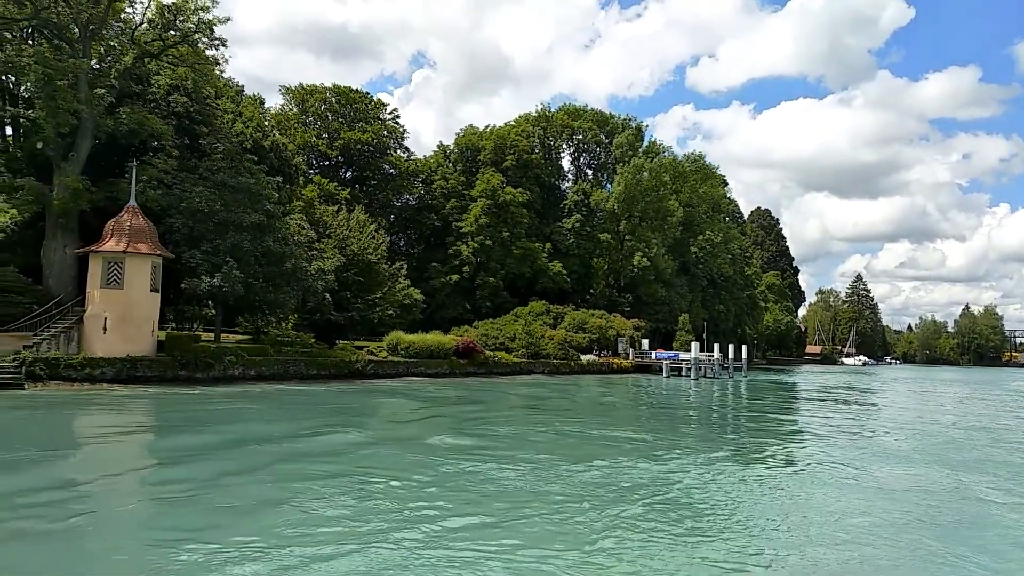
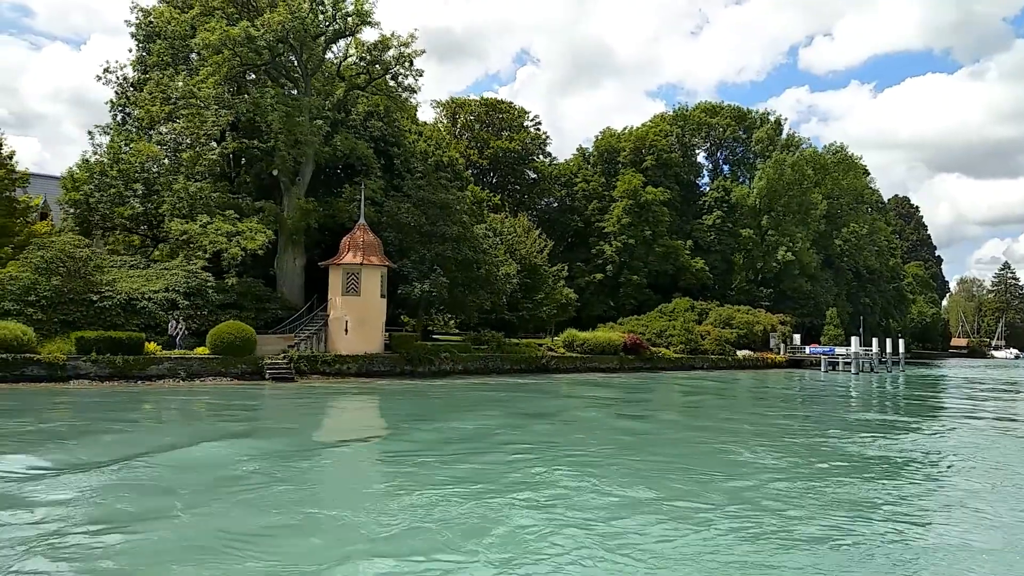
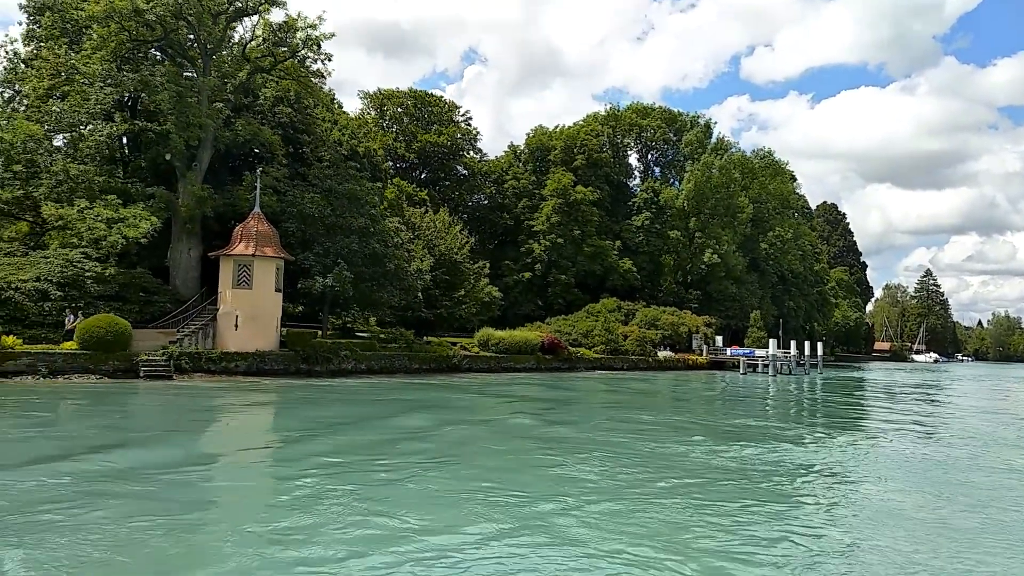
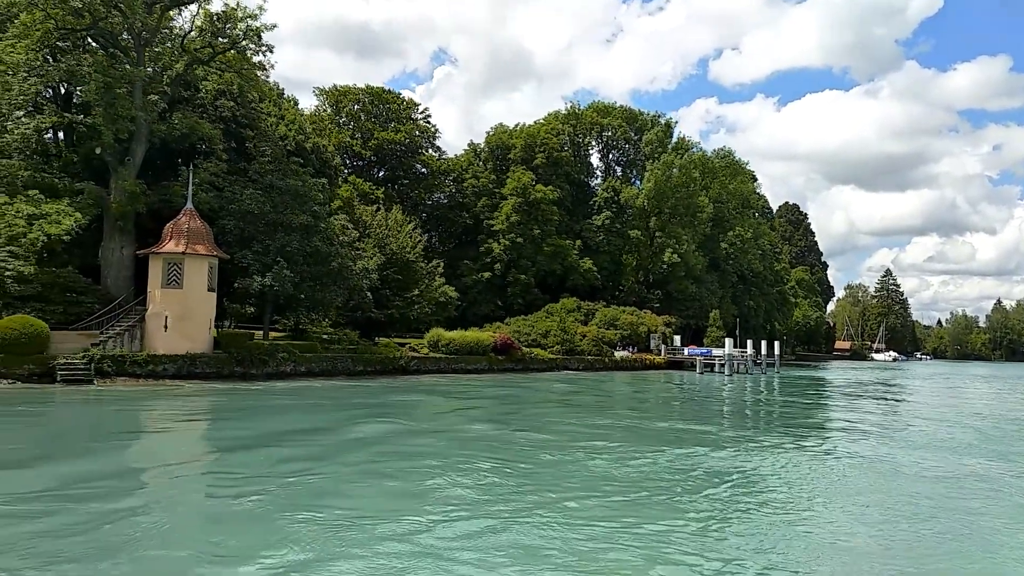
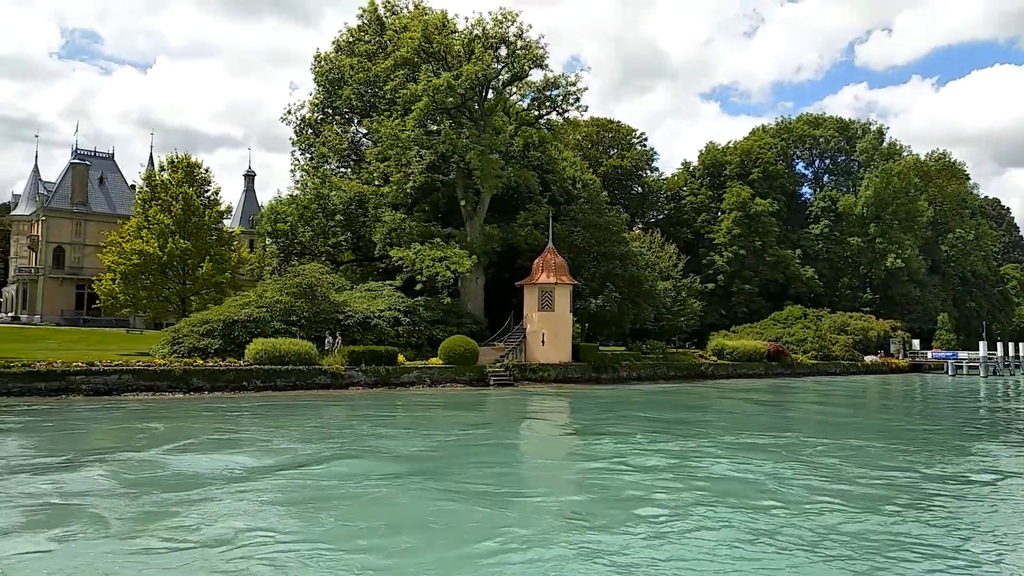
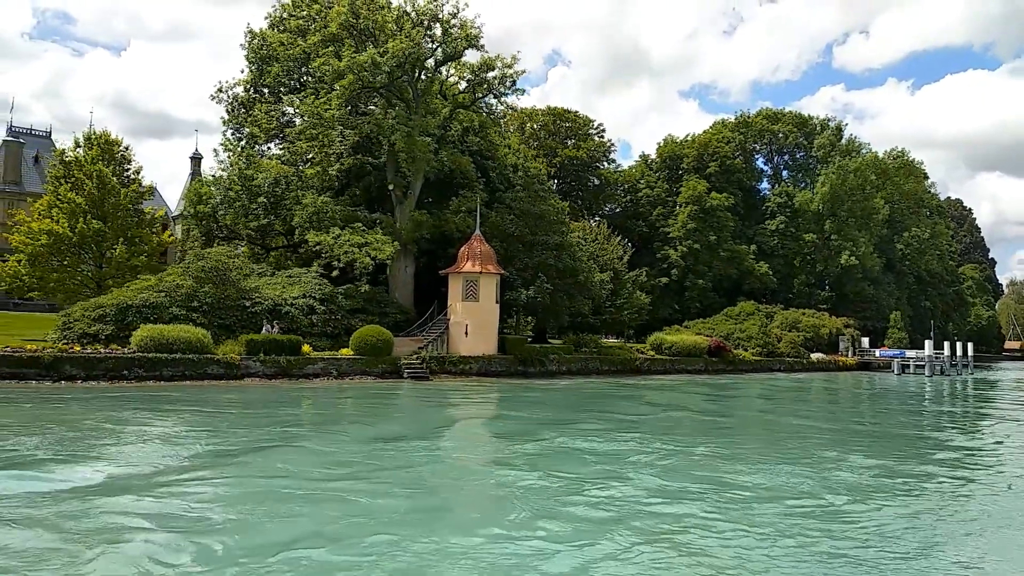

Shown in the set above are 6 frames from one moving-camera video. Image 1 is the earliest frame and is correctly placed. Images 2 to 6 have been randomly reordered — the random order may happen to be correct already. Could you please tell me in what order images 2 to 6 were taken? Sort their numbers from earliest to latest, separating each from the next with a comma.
4, 3, 2, 6, 5
